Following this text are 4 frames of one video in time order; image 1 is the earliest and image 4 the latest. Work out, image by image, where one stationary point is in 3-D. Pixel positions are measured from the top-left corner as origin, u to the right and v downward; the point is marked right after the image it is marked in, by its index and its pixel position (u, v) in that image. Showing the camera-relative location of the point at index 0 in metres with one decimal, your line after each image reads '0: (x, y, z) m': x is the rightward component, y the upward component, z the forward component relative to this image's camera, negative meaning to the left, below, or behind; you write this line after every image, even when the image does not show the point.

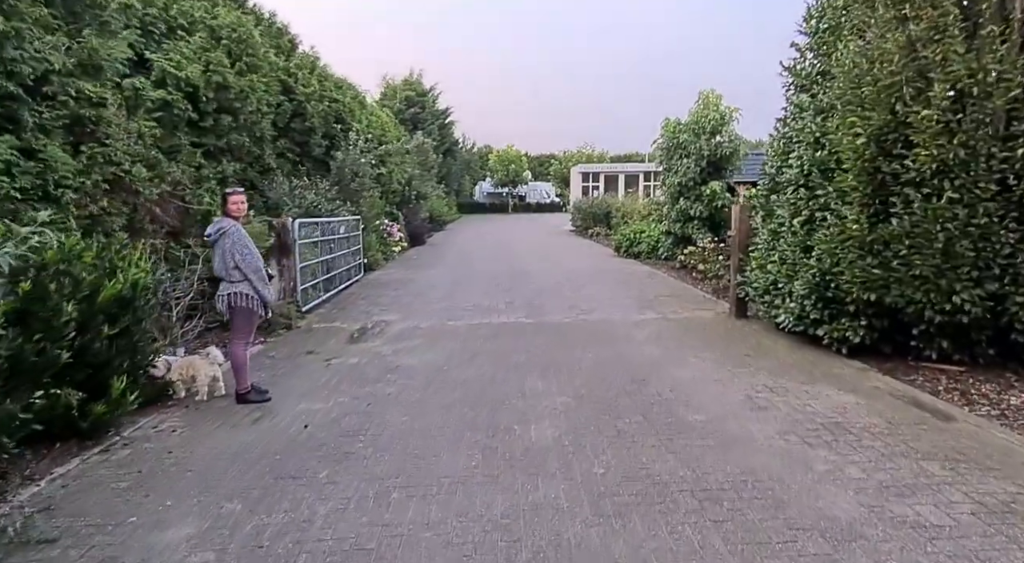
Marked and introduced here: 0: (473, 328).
0: (-0.5, -0.6, +7.7) m
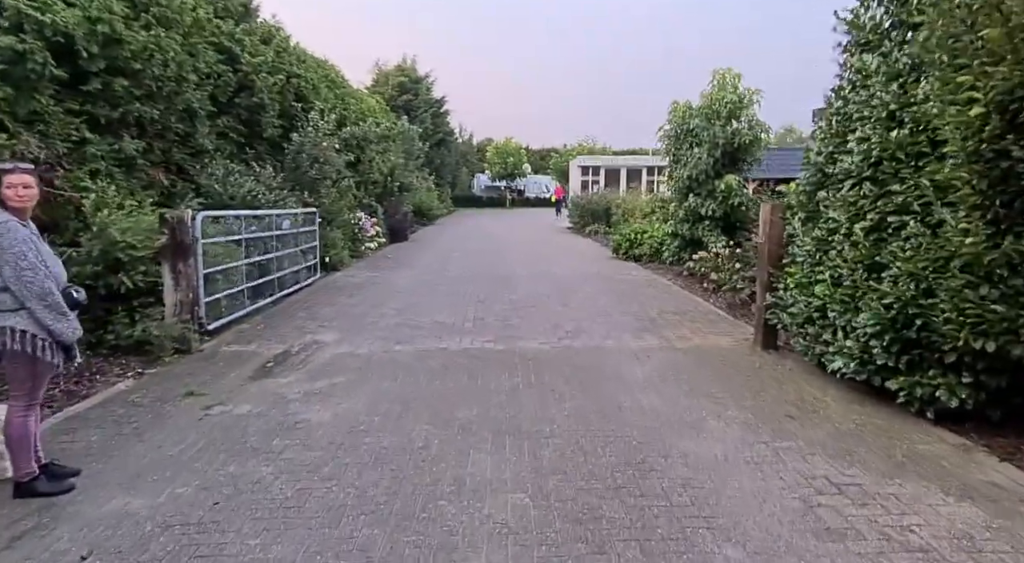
0: (-0.8, -0.7, +6.0) m
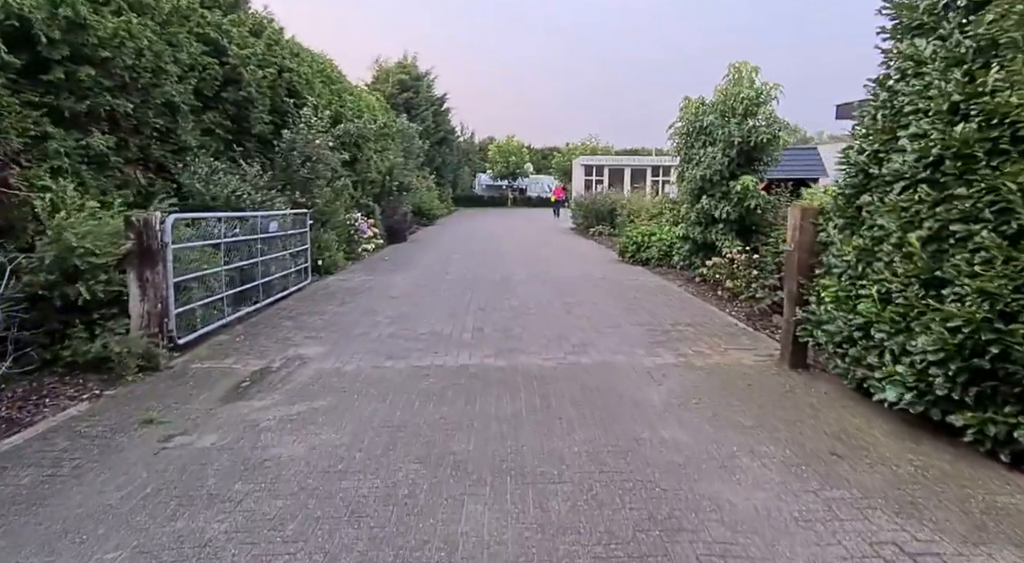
0: (-0.8, -0.8, +5.4) m
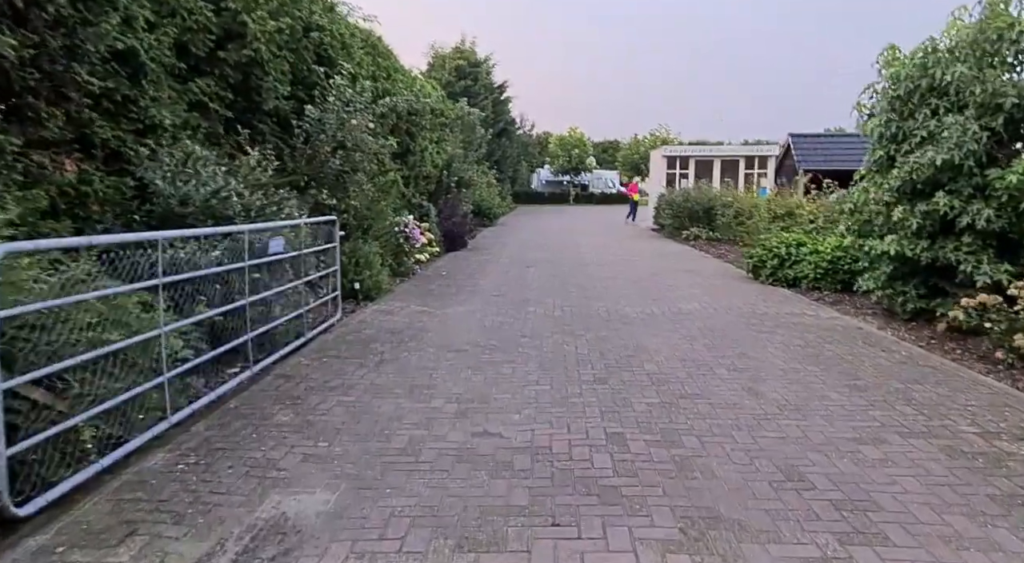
0: (+0.1, -1.3, +2.2) m
